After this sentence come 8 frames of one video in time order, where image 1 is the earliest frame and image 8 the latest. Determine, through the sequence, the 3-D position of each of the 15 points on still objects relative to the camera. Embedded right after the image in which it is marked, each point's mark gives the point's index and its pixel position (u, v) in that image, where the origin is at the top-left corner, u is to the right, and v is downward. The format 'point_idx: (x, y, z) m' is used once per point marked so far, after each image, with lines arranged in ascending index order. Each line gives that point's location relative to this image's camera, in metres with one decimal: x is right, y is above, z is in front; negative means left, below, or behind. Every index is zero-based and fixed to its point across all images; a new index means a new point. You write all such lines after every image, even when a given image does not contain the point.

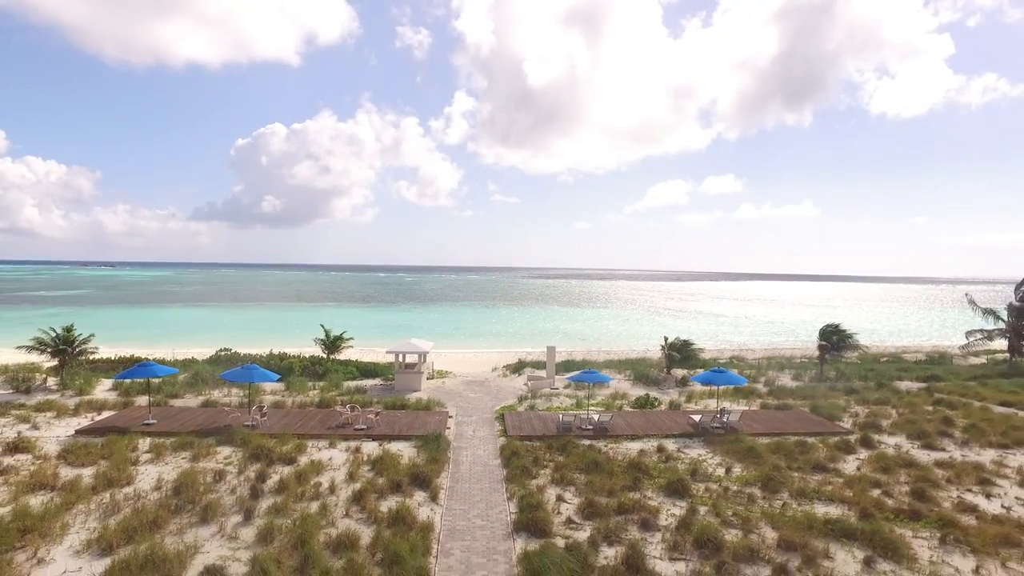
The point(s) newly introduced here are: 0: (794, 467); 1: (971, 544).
0: (+6.1, -3.8, +13.1) m
1: (+7.0, -3.9, +9.3) m
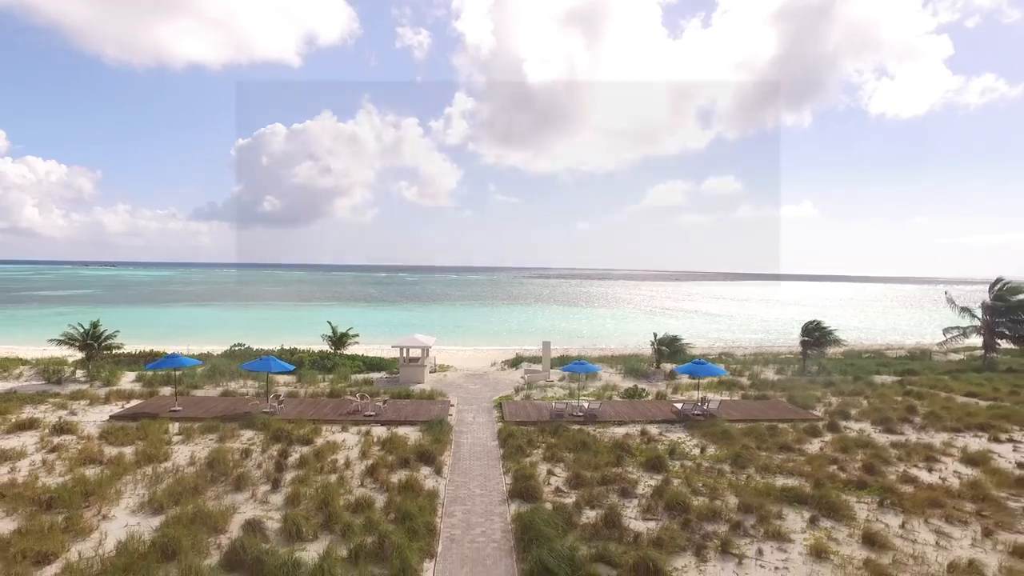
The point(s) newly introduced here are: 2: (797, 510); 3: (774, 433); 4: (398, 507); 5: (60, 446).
0: (+6.0, -3.8, +14.5) m
1: (+6.9, -3.9, +10.7) m
2: (+5.1, -3.9, +10.7) m
3: (+6.8, -3.8, +15.7) m
4: (-1.9, -3.7, +10.3) m
5: (-10.2, -3.5, +13.8) m
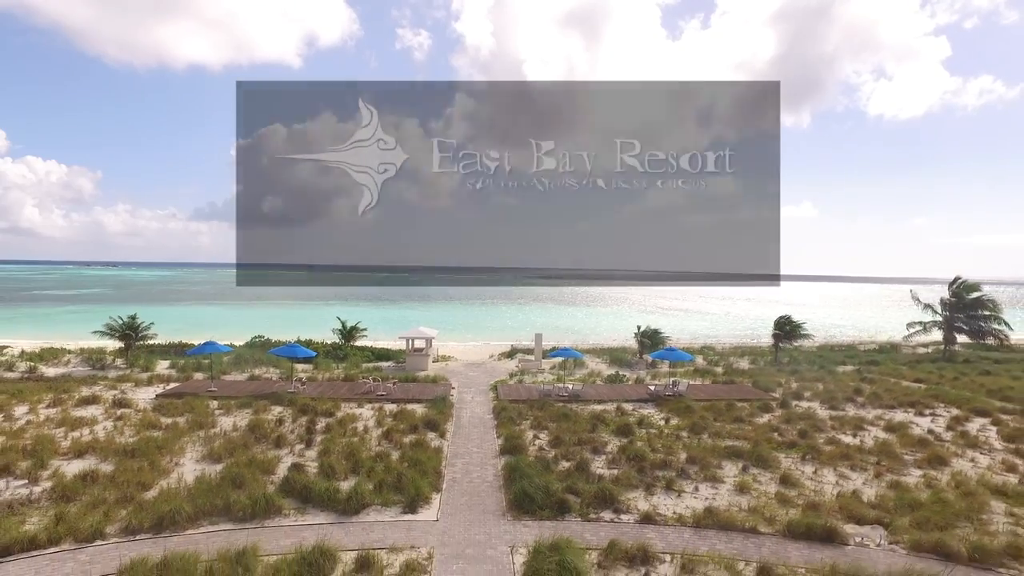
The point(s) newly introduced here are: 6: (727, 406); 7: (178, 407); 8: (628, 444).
0: (+5.8, -3.7, +17.0) m
1: (+6.7, -3.7, +13.2) m
2: (+4.9, -3.8, +13.3) m
3: (+6.6, -3.6, +18.3) m
4: (-2.2, -3.5, +12.8) m
5: (-10.4, -3.4, +16.3) m
6: (+6.6, -3.6, +18.5) m
7: (-9.6, -3.4, +17.3) m
8: (+2.7, -3.7, +14.2) m
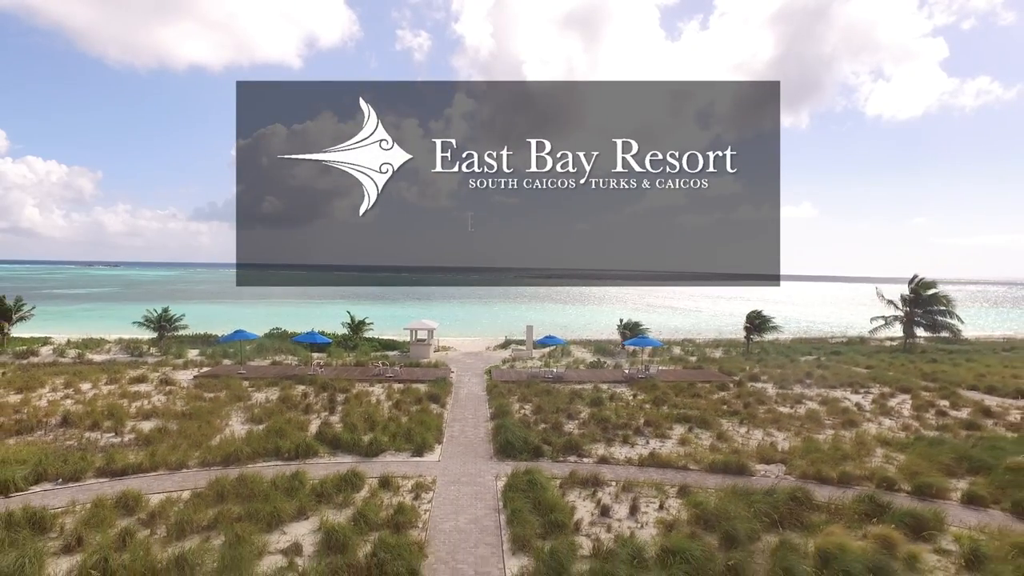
0: (+5.5, -3.5, +19.9) m
1: (+6.4, -3.6, +16.1) m
2: (+4.6, -3.6, +16.1) m
3: (+6.3, -3.5, +21.1) m
4: (-2.5, -3.4, +15.7) m
5: (-10.7, -3.2, +19.2) m
6: (+6.3, -3.4, +21.4) m
7: (-9.9, -3.2, +20.2) m
8: (+2.4, -3.5, +17.1) m
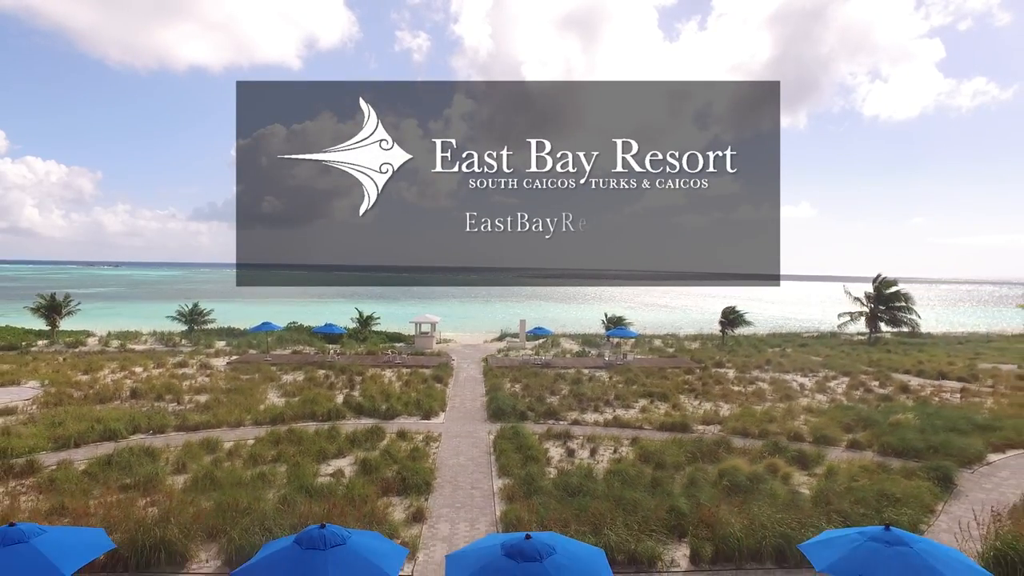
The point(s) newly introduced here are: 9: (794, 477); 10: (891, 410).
0: (+5.2, -3.4, +23.0) m
1: (+6.2, -3.5, +19.2) m
2: (+4.3, -3.5, +19.2) m
3: (+6.0, -3.3, +24.2) m
4: (-2.7, -3.3, +18.8) m
5: (-11.0, -3.1, +22.2) m
6: (+6.0, -3.3, +24.5) m
7: (-10.2, -3.1, +23.3) m
8: (+2.2, -3.4, +20.2) m
9: (+5.2, -3.5, +11.1) m
10: (+10.4, -3.3, +16.6) m
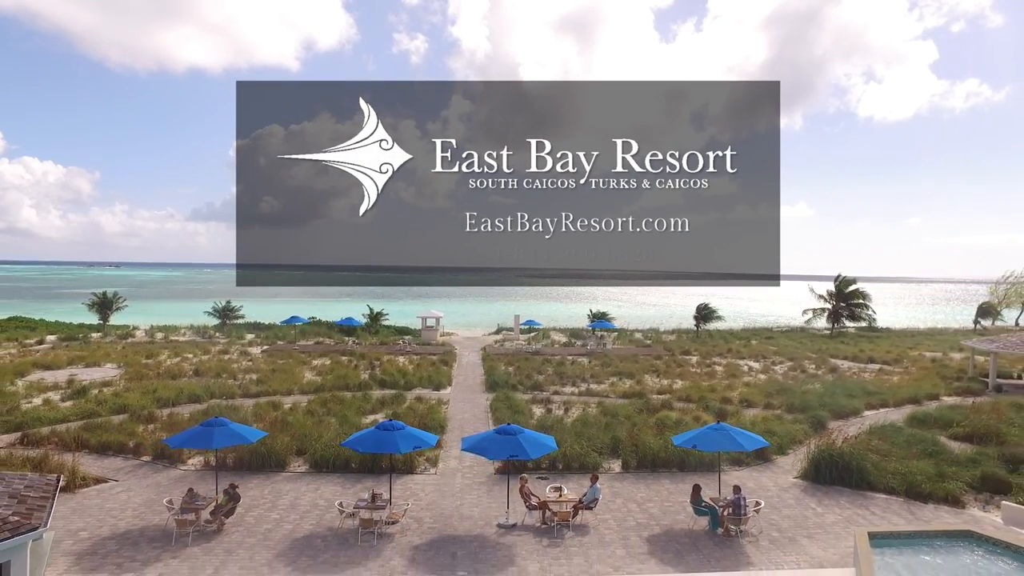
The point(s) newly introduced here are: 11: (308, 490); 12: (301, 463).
0: (+5.0, -3.3, +27.1) m
1: (+5.9, -3.4, +23.3) m
2: (+4.1, -3.4, +23.3) m
3: (+5.8, -3.3, +28.3) m
4: (-3.0, -3.2, +22.8) m
5: (-11.2, -3.0, +26.2) m
6: (+5.8, -3.2, +28.6) m
7: (-10.4, -3.0, +27.3) m
8: (+1.9, -3.3, +24.2) m
9: (+5.0, -3.4, +15.2) m
10: (+10.2, -3.3, +20.7) m
11: (-3.6, -3.6, +10.7) m
12: (-4.2, -3.5, +12.0) m
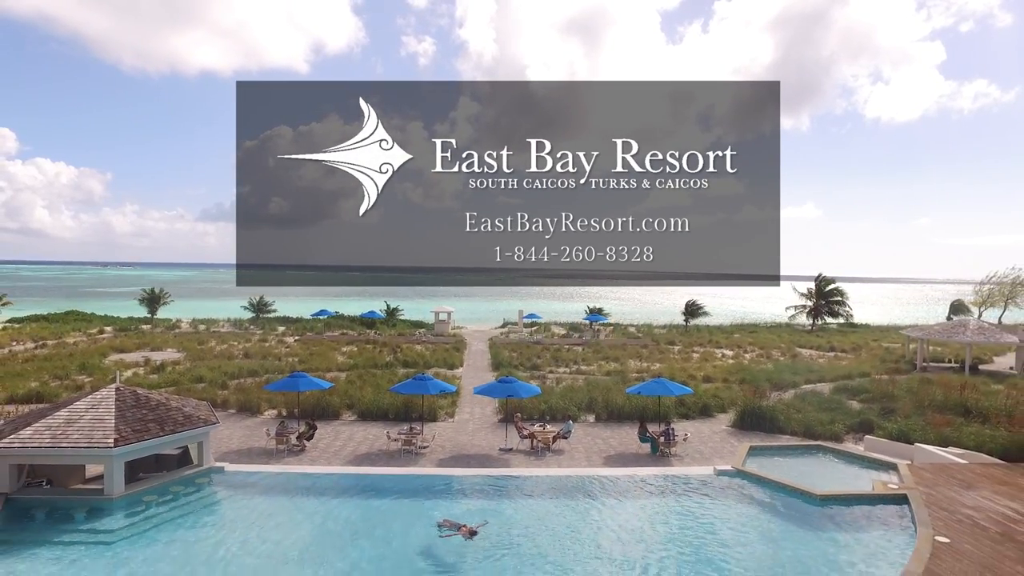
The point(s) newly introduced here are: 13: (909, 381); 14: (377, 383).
0: (+5.1, -3.1, +30.8) m
1: (+6.0, -3.2, +26.9) m
2: (+4.2, -3.3, +27.0) m
3: (+6.0, -3.1, +32.0) m
4: (-2.9, -3.0, +26.6) m
5: (-11.1, -2.8, +30.1) m
6: (+5.9, -3.1, +32.2) m
7: (-10.3, -2.9, +31.2) m
8: (+2.0, -3.1, +27.9) m
9: (+5.0, -3.2, +18.9) m
10: (+10.2, -3.1, +24.3) m
11: (-3.6, -3.4, +14.5) m
12: (-4.2, -3.3, +15.8) m
13: (+12.5, -2.9, +19.0) m
14: (-4.4, -3.1, +19.6) m
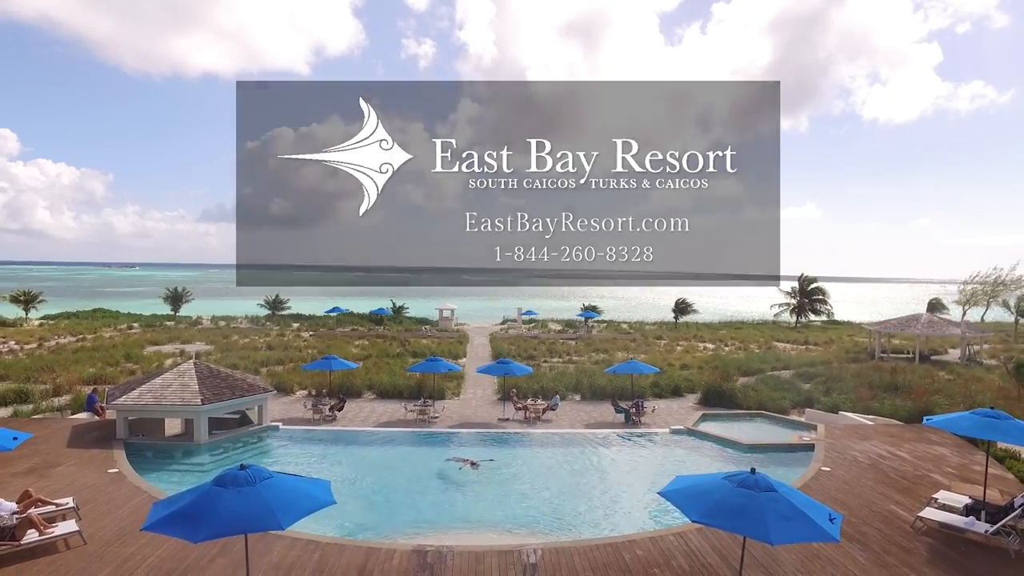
0: (+5.1, -3.1, +33.3) m
1: (+5.9, -3.1, +29.5) m
2: (+4.1, -3.2, +29.6) m
3: (+5.9, -3.0, +34.5) m
4: (-2.9, -2.9, +29.2) m
5: (-11.1, -2.8, +32.7) m
6: (+5.9, -3.0, +34.8) m
7: (-10.4, -2.8, +33.7) m
8: (+2.0, -3.1, +30.5) m
9: (+4.9, -3.1, +21.4) m
10: (+10.2, -3.0, +26.8) m
11: (-3.7, -3.3, +17.1) m
12: (-4.3, -3.2, +18.4) m
13: (+12.4, -2.8, +21.6) m
14: (-4.5, -3.0, +22.1) m
